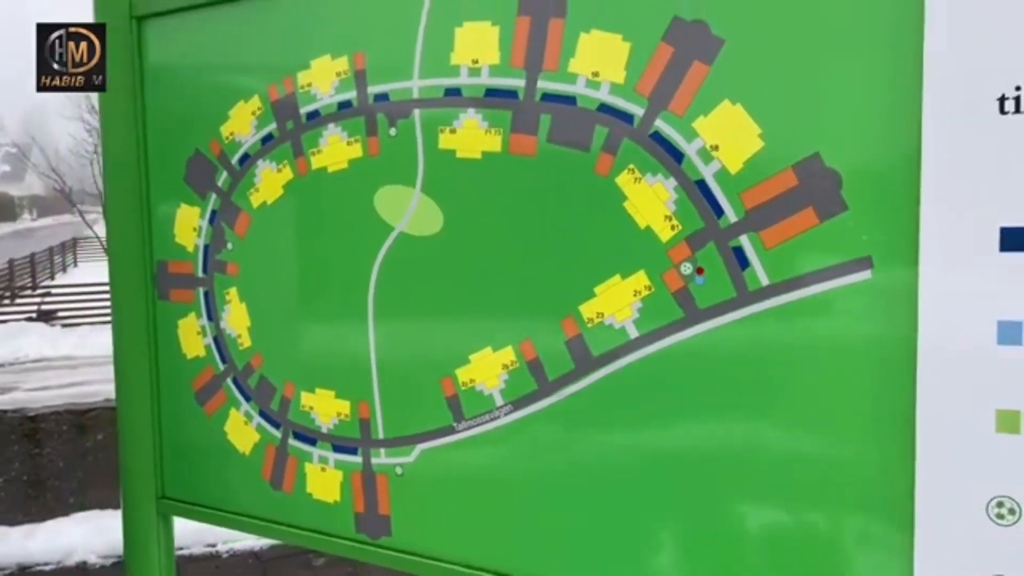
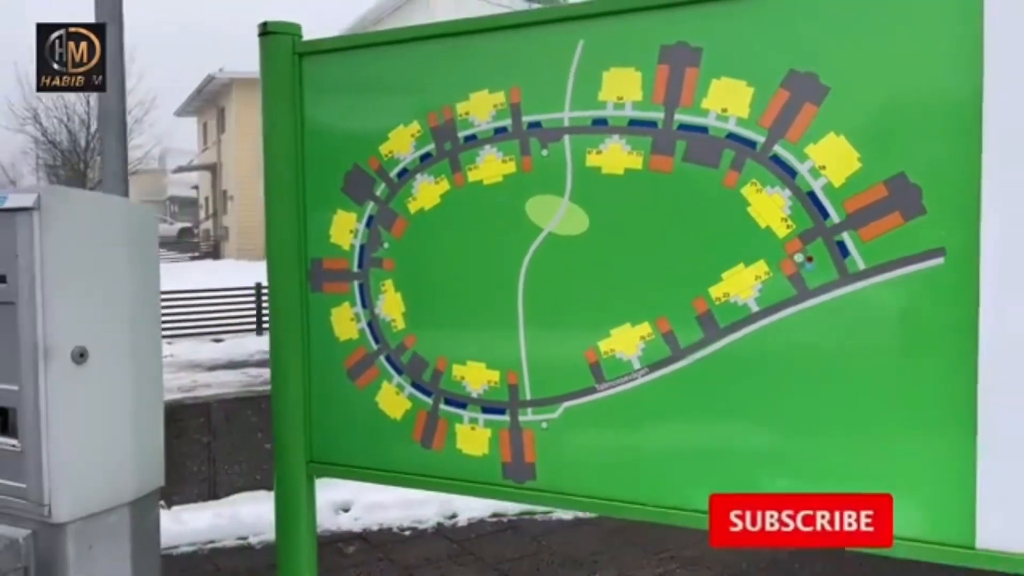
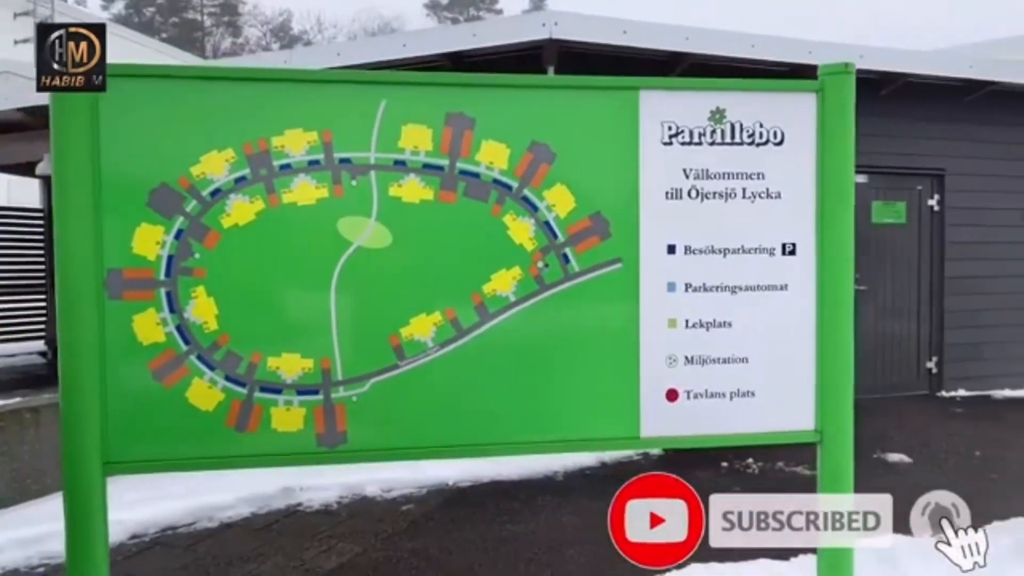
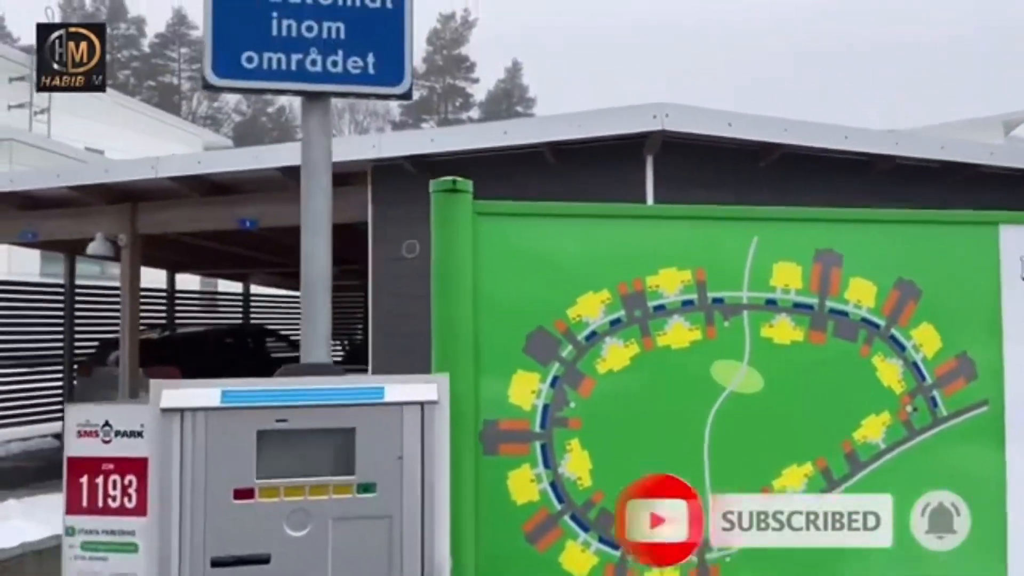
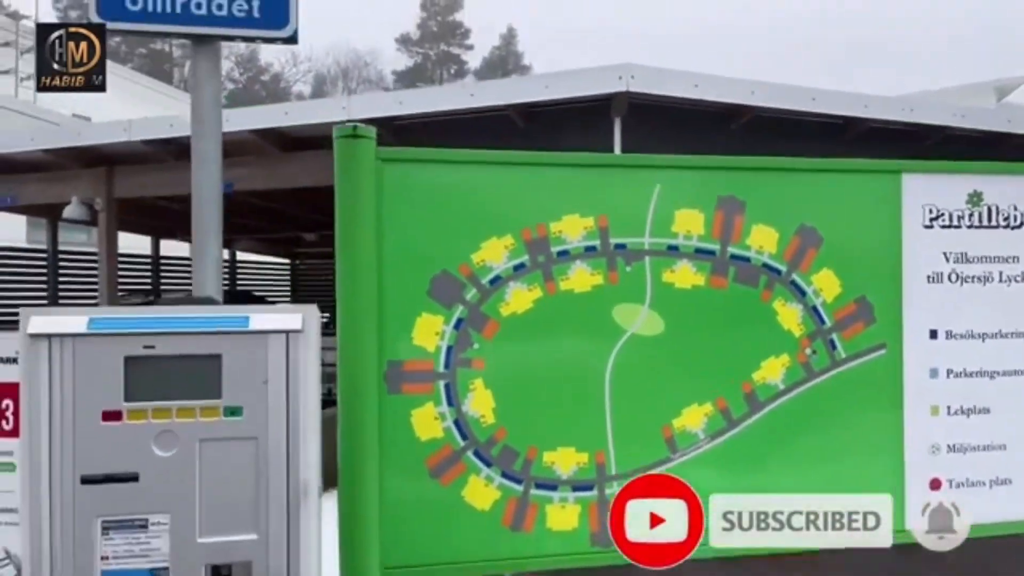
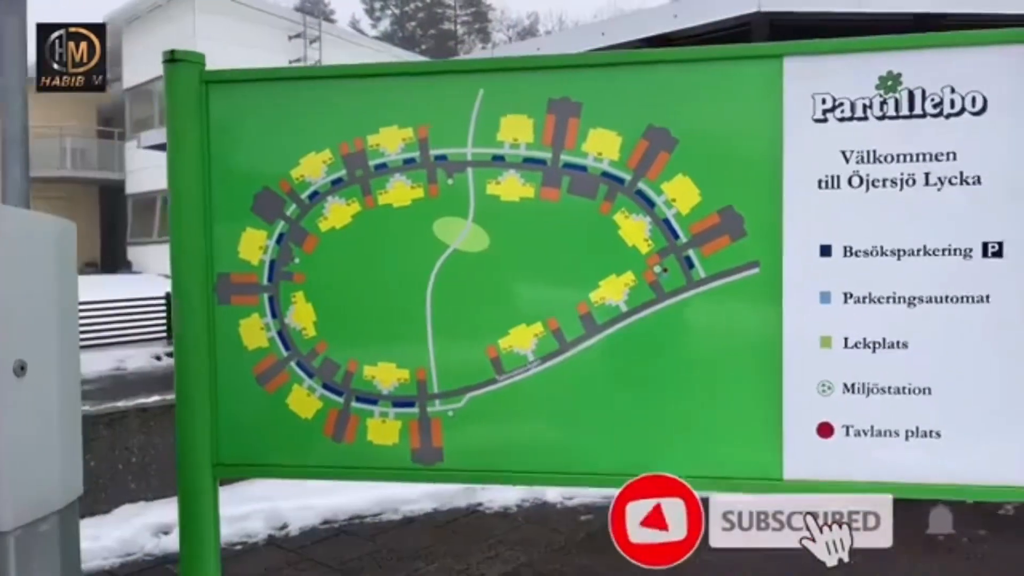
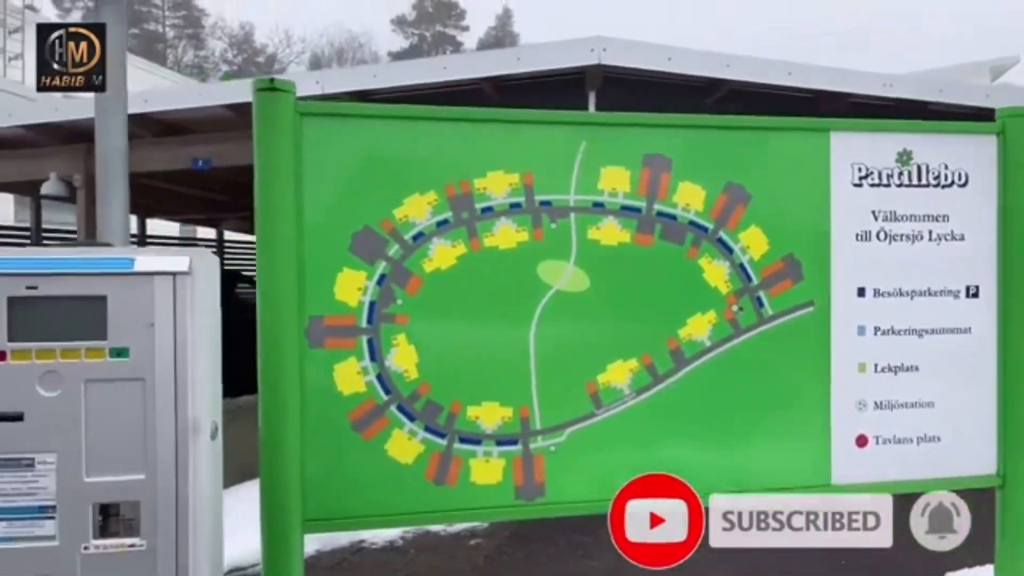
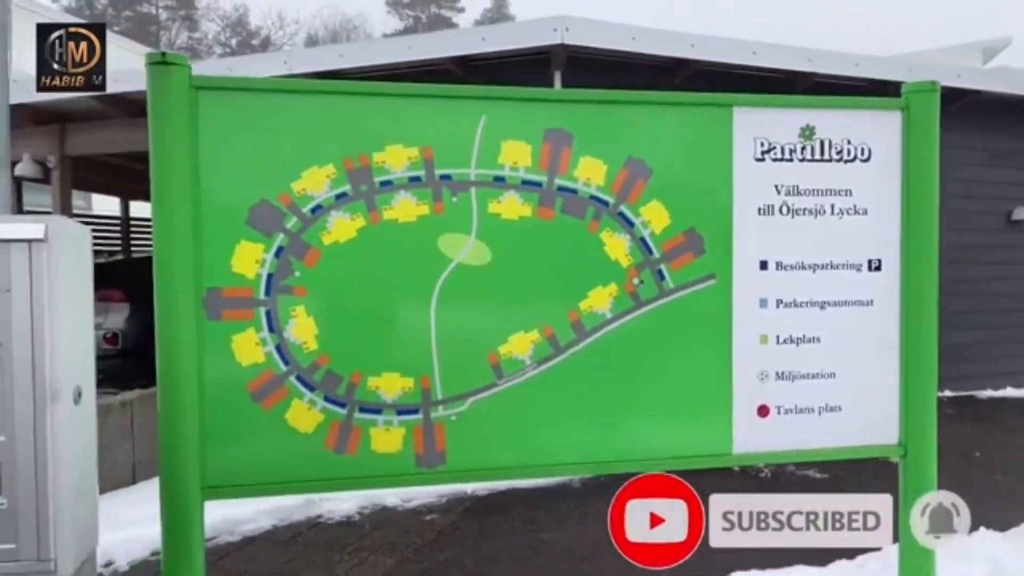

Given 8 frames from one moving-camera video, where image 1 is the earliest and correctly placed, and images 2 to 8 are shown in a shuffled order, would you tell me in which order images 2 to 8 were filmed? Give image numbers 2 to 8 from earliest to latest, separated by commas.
2, 6, 3, 8, 7, 5, 4
